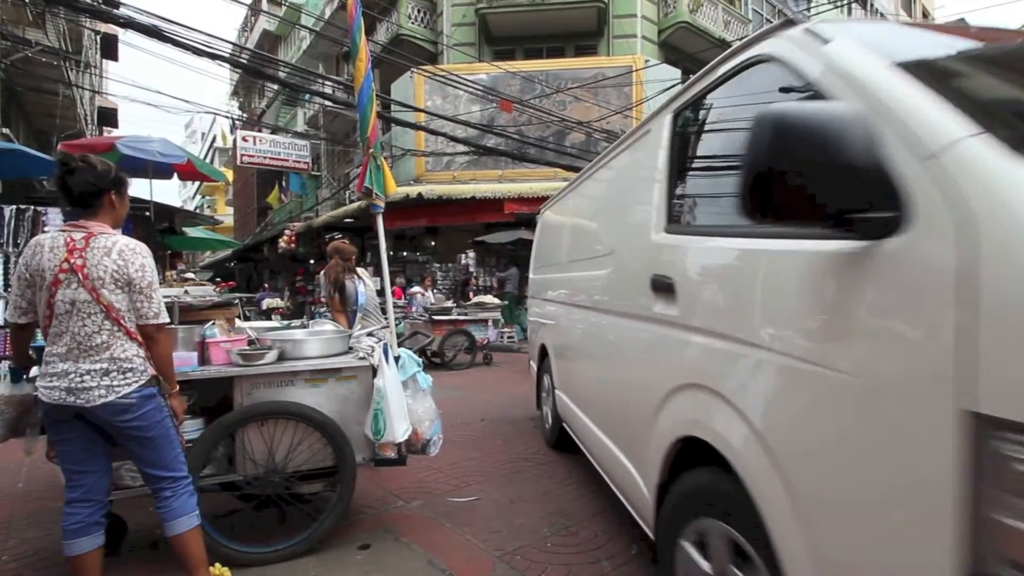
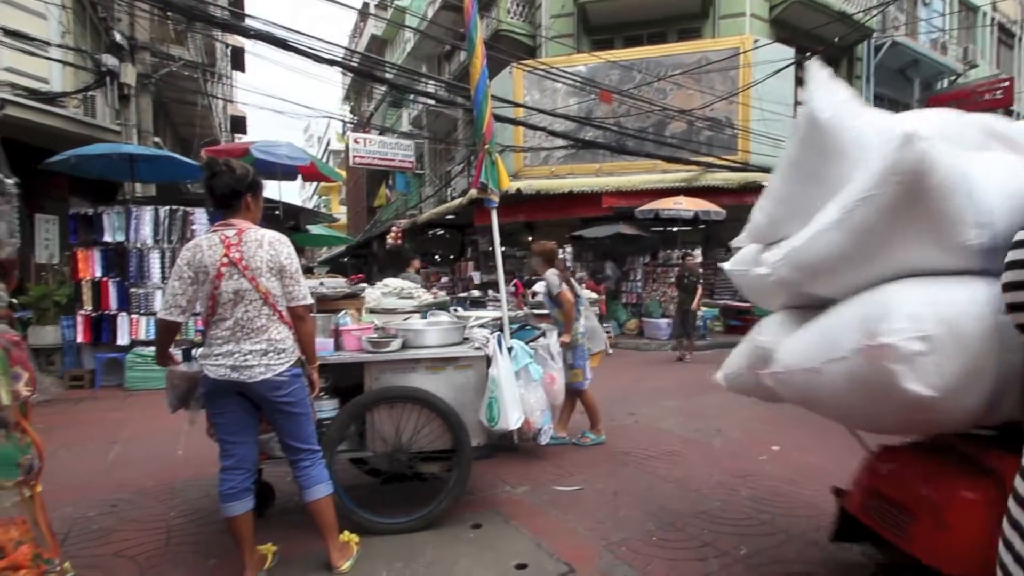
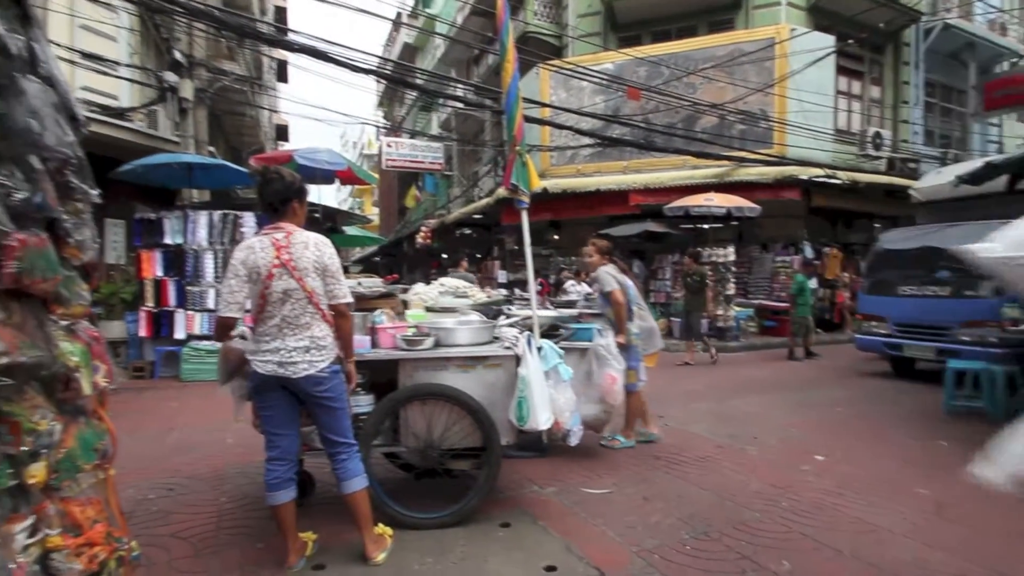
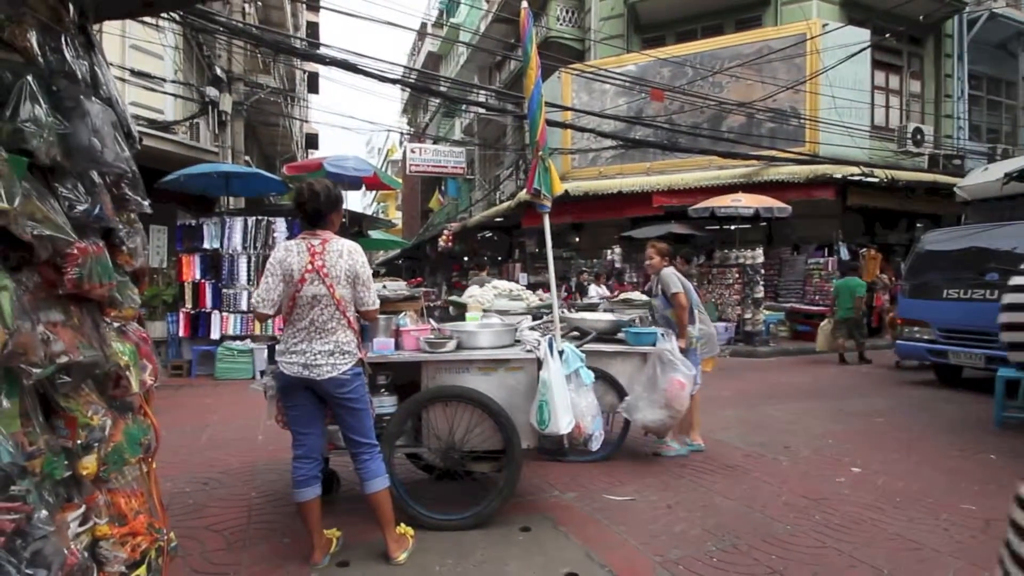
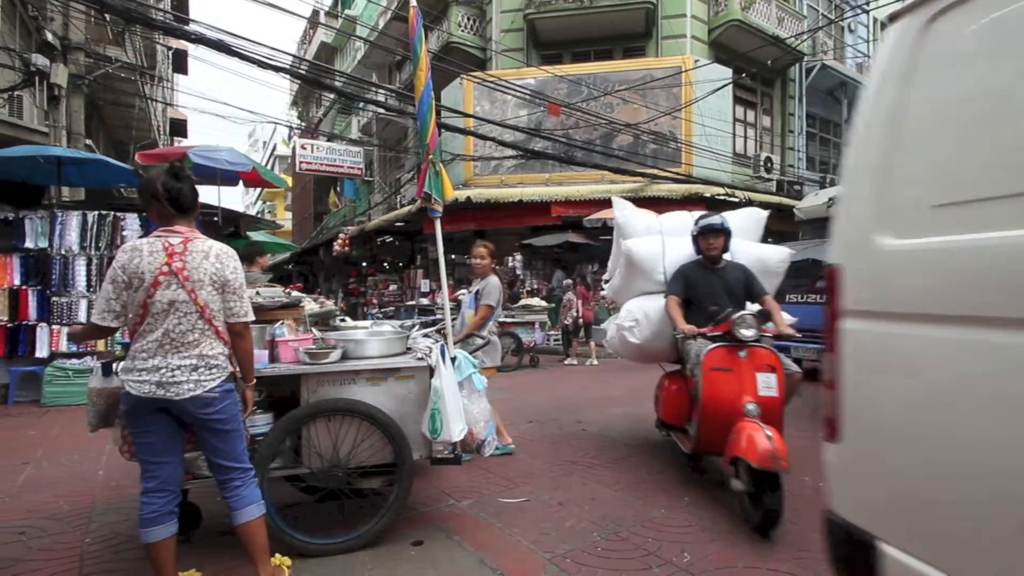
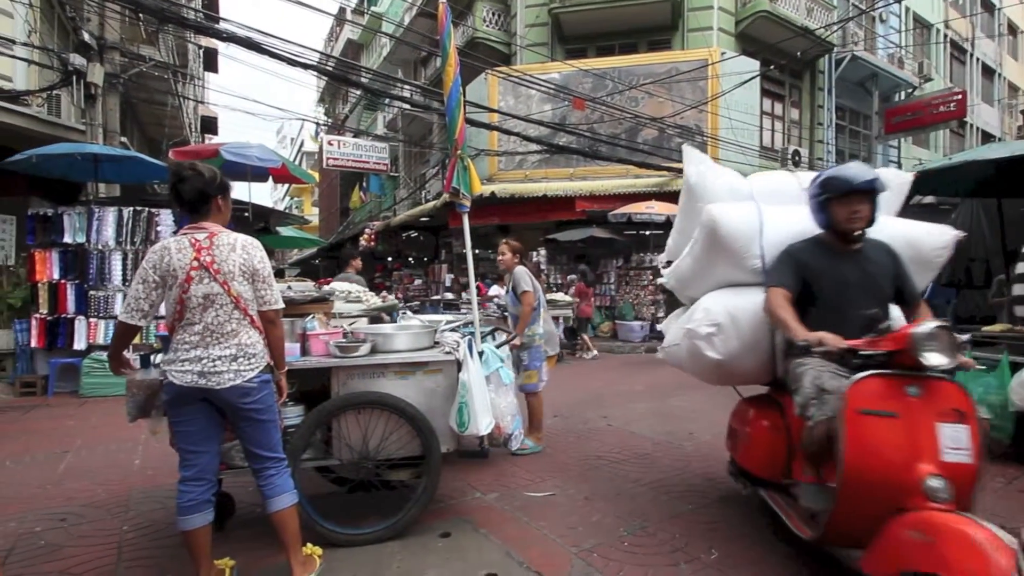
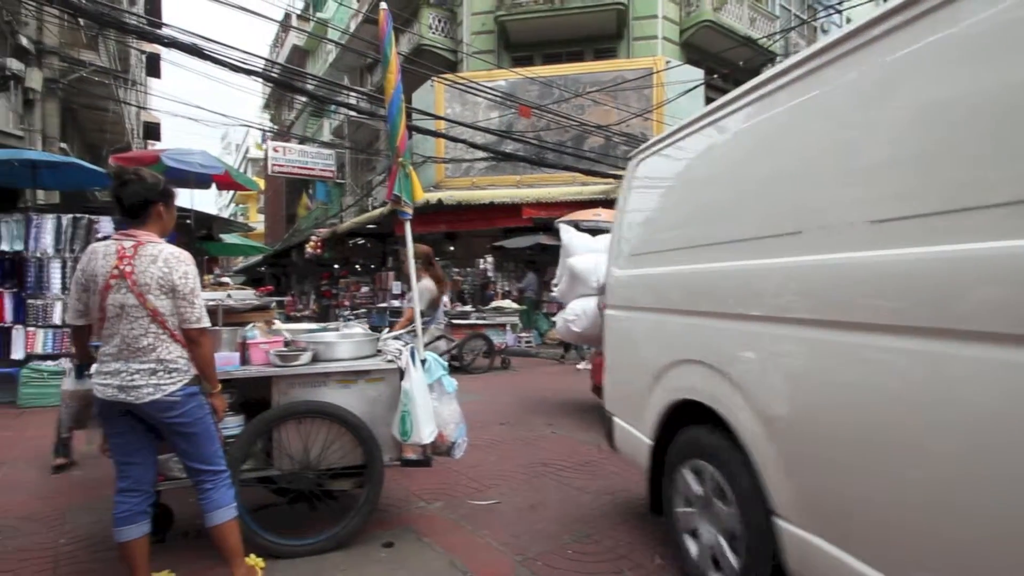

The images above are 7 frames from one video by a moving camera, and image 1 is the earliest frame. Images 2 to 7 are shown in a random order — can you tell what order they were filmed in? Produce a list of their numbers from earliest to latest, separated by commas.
7, 5, 6, 2, 3, 4
